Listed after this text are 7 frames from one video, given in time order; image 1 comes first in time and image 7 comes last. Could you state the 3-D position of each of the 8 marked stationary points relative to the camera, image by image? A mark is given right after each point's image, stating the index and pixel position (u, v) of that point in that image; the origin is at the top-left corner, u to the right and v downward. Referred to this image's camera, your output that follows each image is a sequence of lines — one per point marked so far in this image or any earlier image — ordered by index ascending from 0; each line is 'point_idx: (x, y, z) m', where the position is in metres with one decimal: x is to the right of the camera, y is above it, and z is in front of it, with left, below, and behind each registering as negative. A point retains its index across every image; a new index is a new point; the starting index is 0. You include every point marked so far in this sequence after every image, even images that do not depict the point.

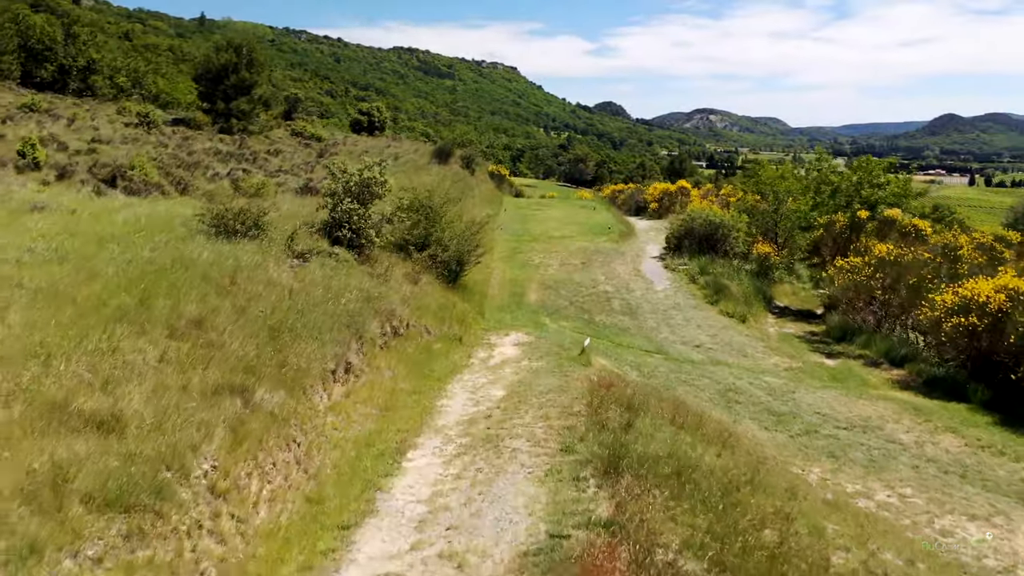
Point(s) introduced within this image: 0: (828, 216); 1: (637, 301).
0: (+8.0, +1.8, +18.5) m
1: (+2.9, -0.3, +17.0) m
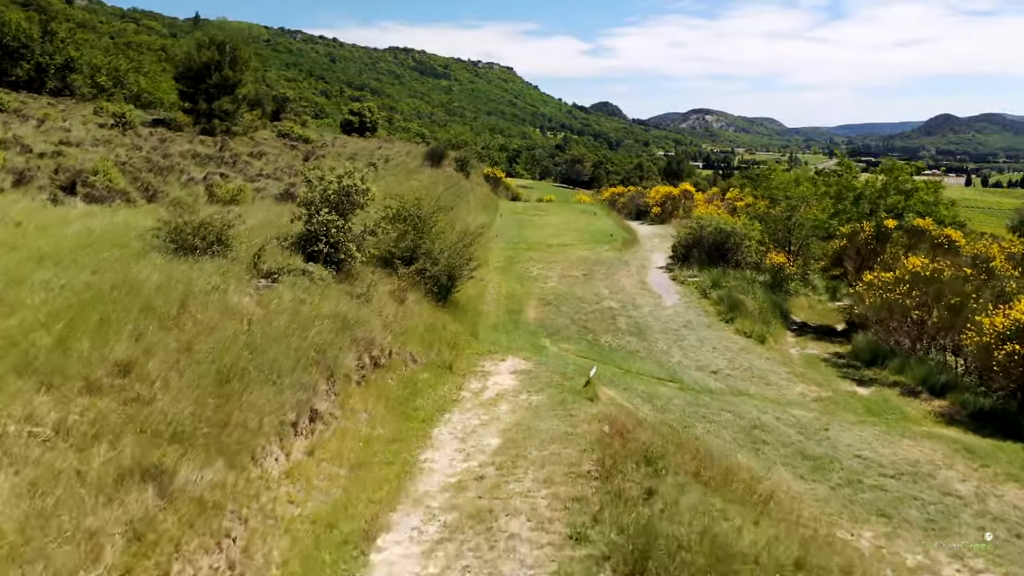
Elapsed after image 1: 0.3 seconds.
0: (+7.9, +1.5, +17.1) m
1: (+2.8, -0.7, +15.5) m
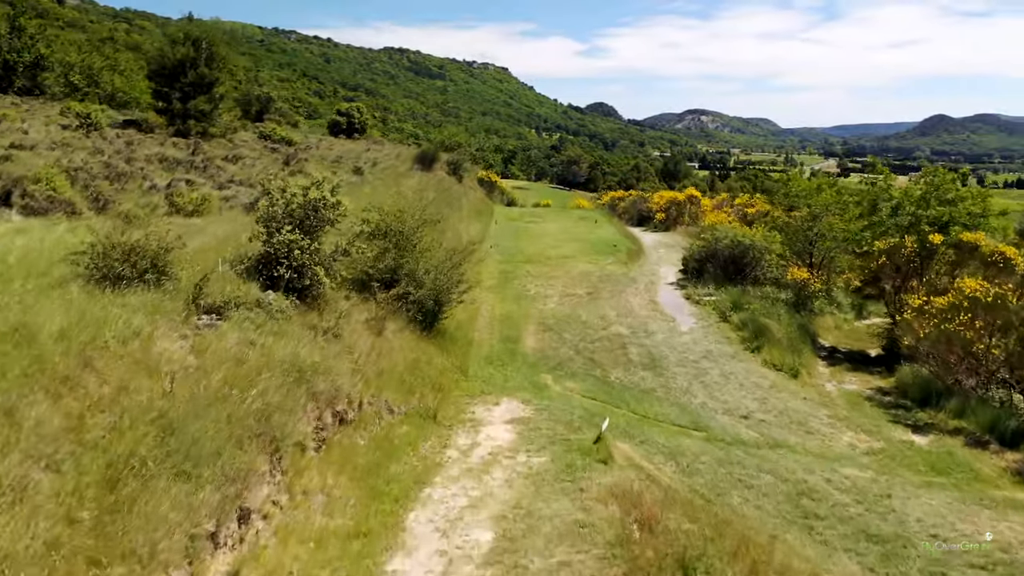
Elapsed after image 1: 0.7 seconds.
0: (+7.8, +1.0, +15.2) m
1: (+2.8, -1.1, +13.6) m
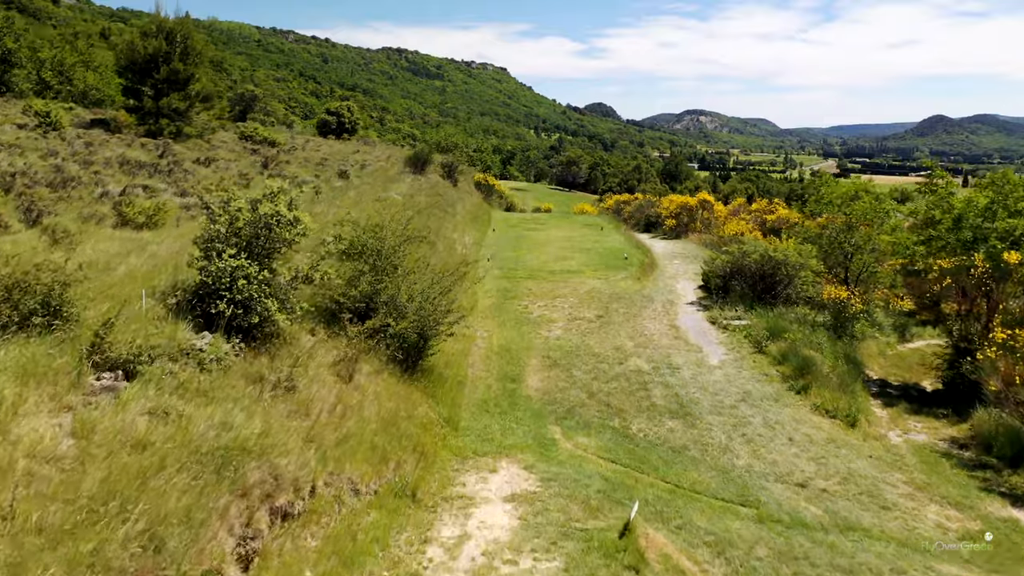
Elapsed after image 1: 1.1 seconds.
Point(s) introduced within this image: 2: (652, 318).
0: (+7.8, +0.5, +13.0) m
1: (+2.8, -1.6, +11.4) m
2: (+2.9, -0.6, +15.1) m
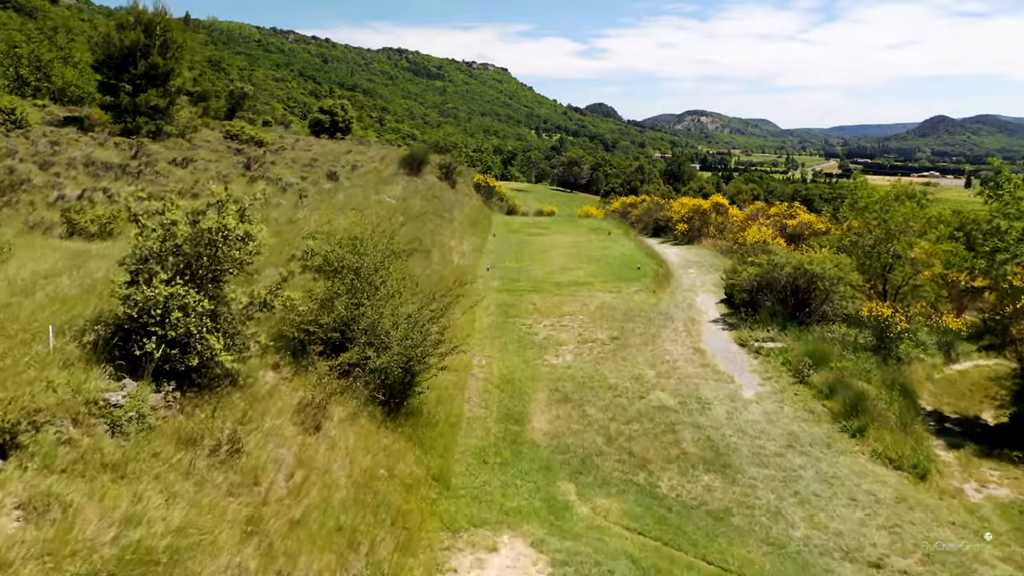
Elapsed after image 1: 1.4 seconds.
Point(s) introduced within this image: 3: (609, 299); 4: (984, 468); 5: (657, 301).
0: (+7.9, +0.2, +11.3) m
1: (+2.8, -1.9, +9.7) m
2: (+2.9, -0.9, +13.3) m
3: (+2.1, -0.2, +15.8) m
4: (+6.4, -2.4, +9.8) m
5: (+3.2, -0.3, +16.0) m
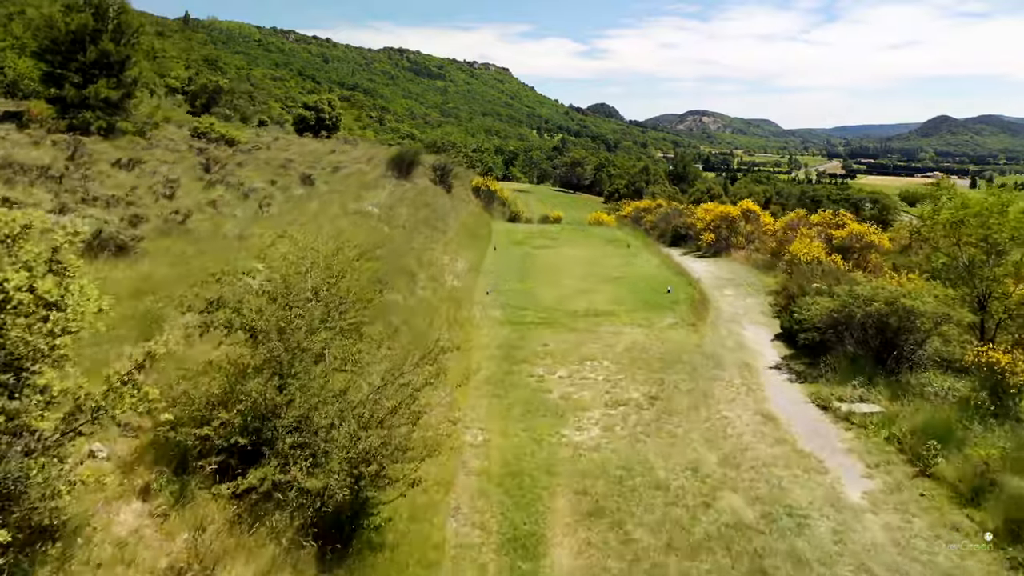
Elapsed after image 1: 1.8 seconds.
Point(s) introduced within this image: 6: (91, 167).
0: (+8.0, -0.4, +8.0) m
1: (+2.9, -2.5, +6.4) m
2: (+3.0, -1.5, +10.1) m
3: (+2.2, -0.8, +12.6) m
4: (+6.4, -3.0, +6.6) m
5: (+3.3, -0.9, +12.8) m
6: (-9.9, +2.8, +17.0) m
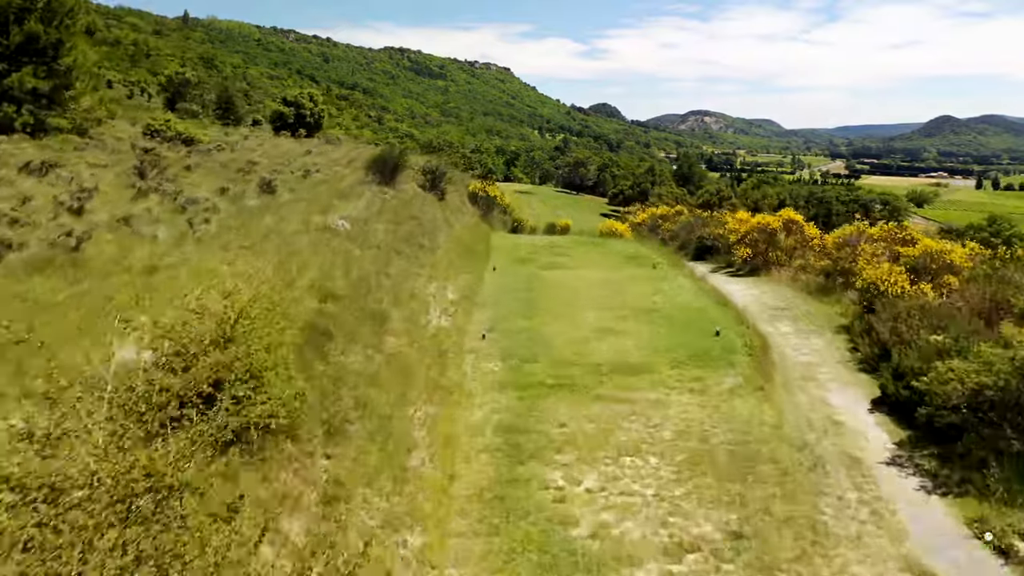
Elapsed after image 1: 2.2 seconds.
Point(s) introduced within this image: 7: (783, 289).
0: (+8.0, -1.1, +4.5) m
1: (+2.9, -3.2, +2.9) m
2: (+3.1, -2.2, +6.6) m
3: (+2.2, -1.5, +9.1) m
4: (+6.5, -3.7, +3.1) m
5: (+3.3, -1.5, +9.3) m
6: (-9.8, +2.1, +13.5) m
7: (+6.8, 0.0, +18.0) m
